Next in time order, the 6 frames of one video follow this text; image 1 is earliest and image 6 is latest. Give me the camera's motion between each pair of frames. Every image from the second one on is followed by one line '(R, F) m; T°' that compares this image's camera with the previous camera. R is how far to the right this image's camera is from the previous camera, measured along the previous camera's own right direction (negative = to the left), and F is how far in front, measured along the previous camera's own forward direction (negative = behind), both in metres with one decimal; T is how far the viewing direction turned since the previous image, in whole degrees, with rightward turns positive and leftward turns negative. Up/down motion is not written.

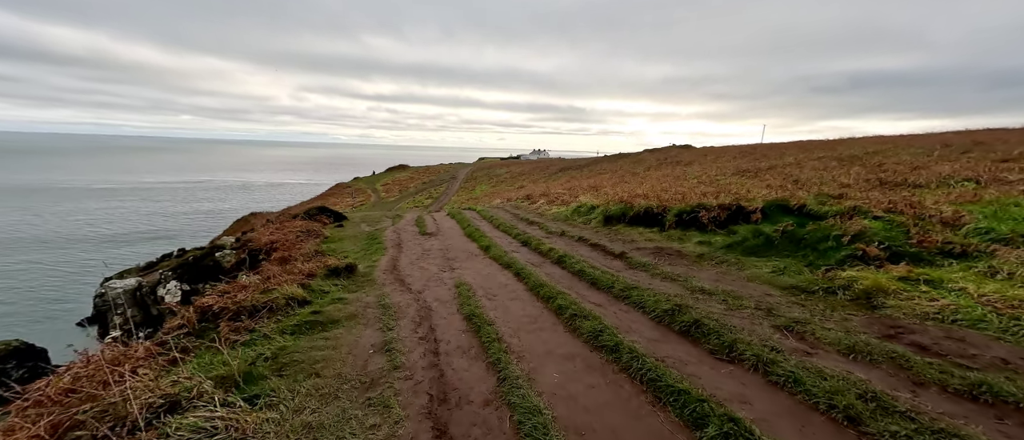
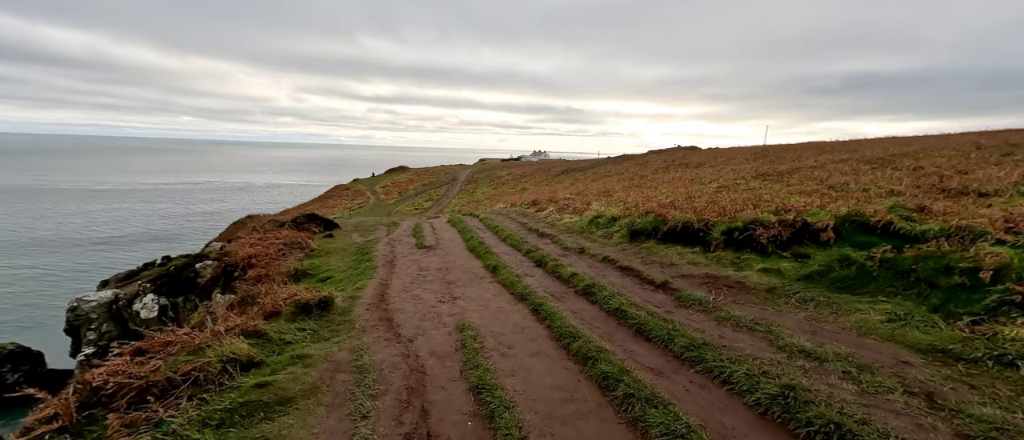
(-0.3, +2.3) m; 0°
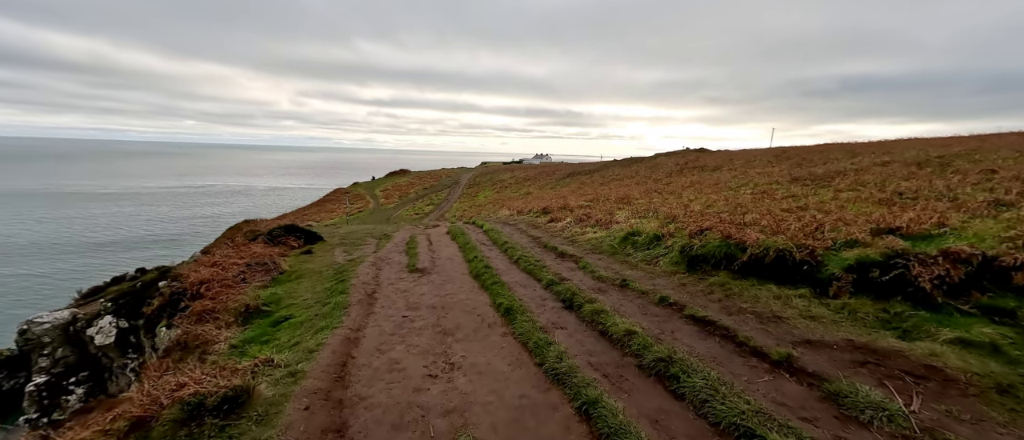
(-0.4, +3.4) m; 0°
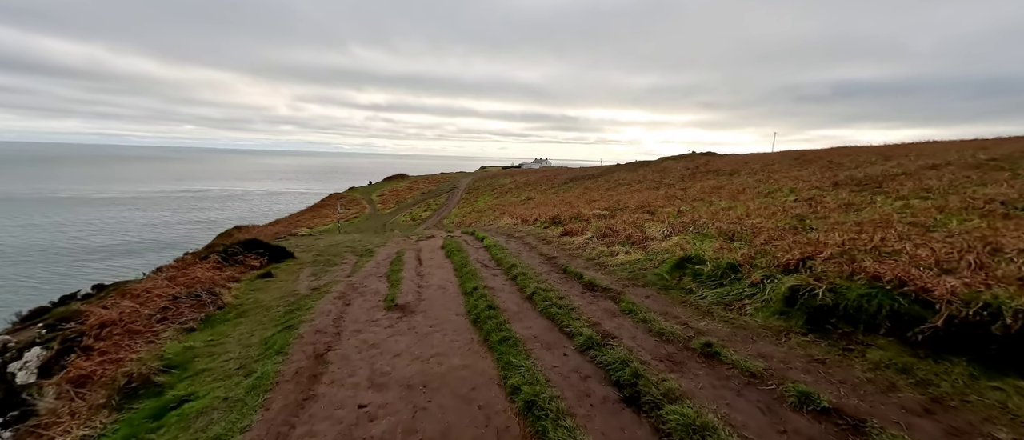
(-0.3, +3.7) m; 0°
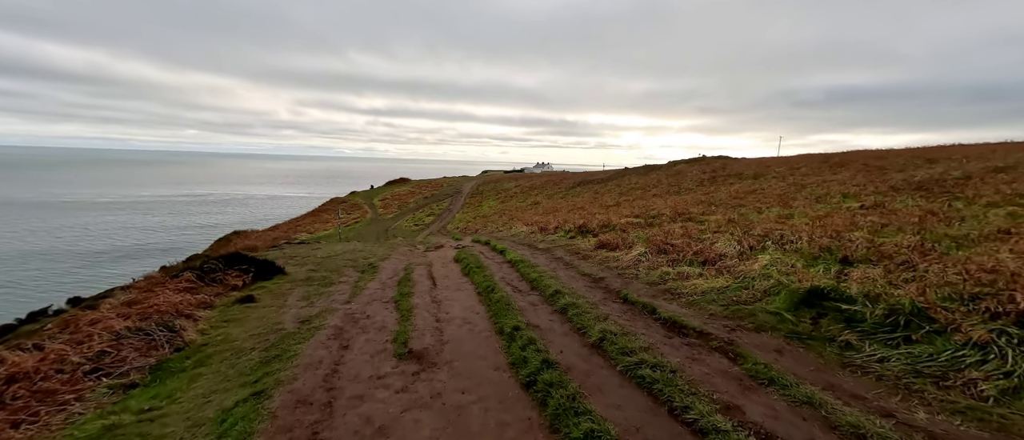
(-1.1, +2.9) m; 0°
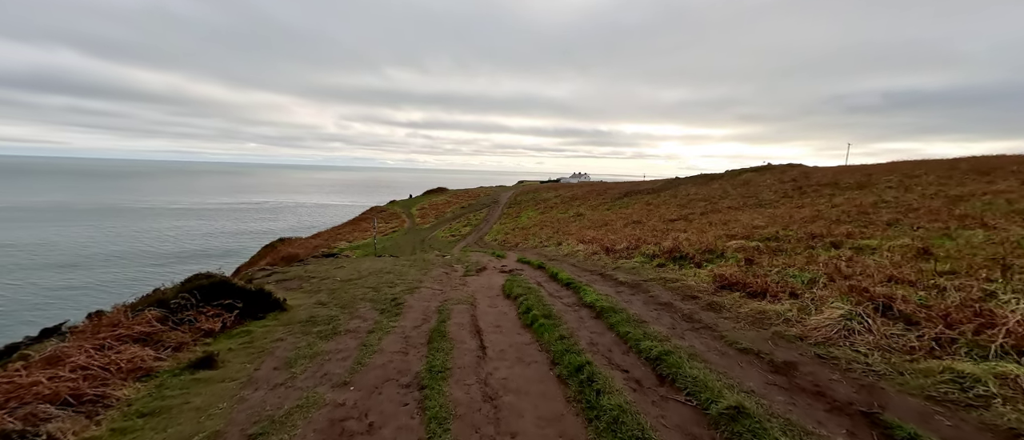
(-1.3, +5.1) m; -5°
